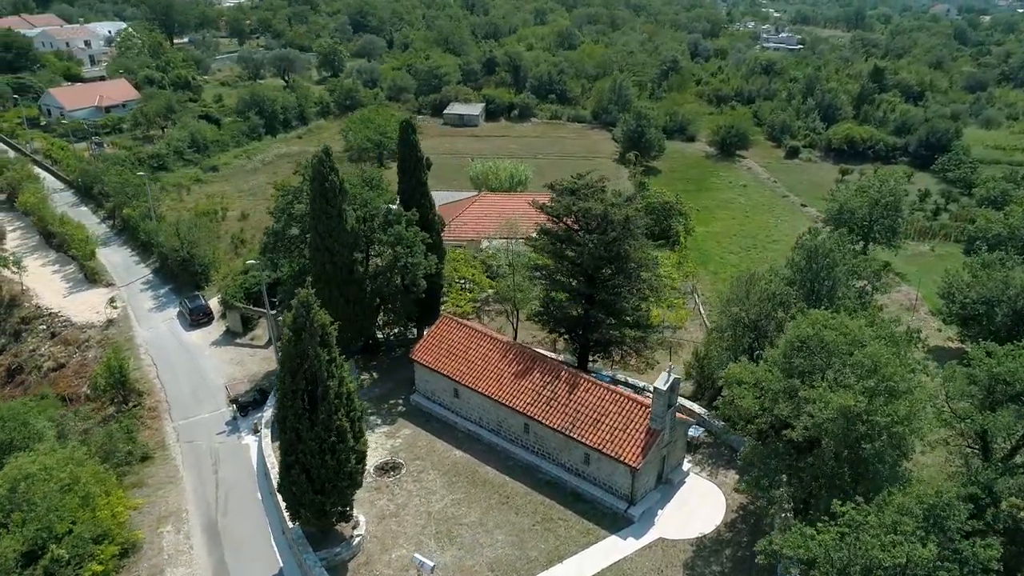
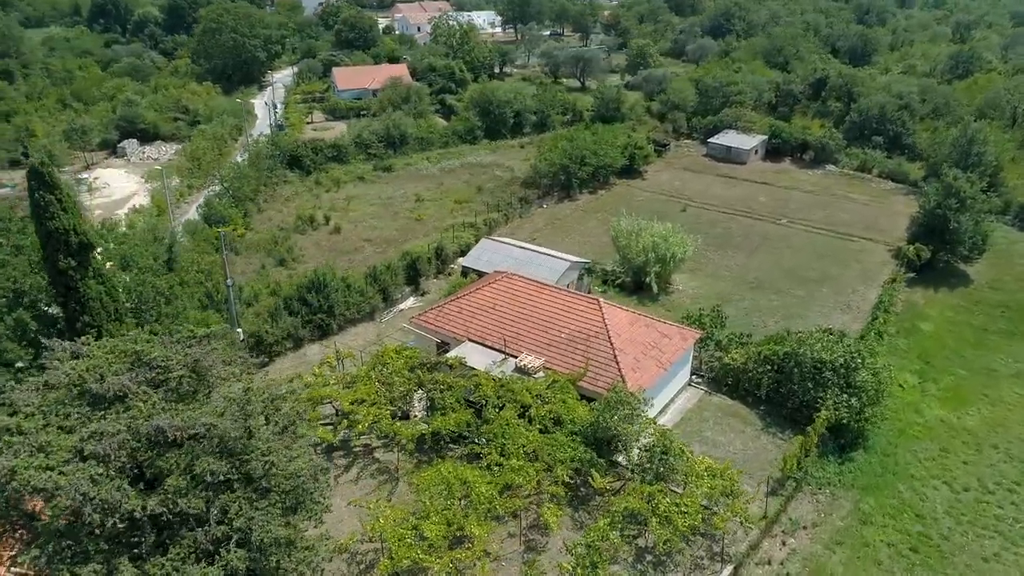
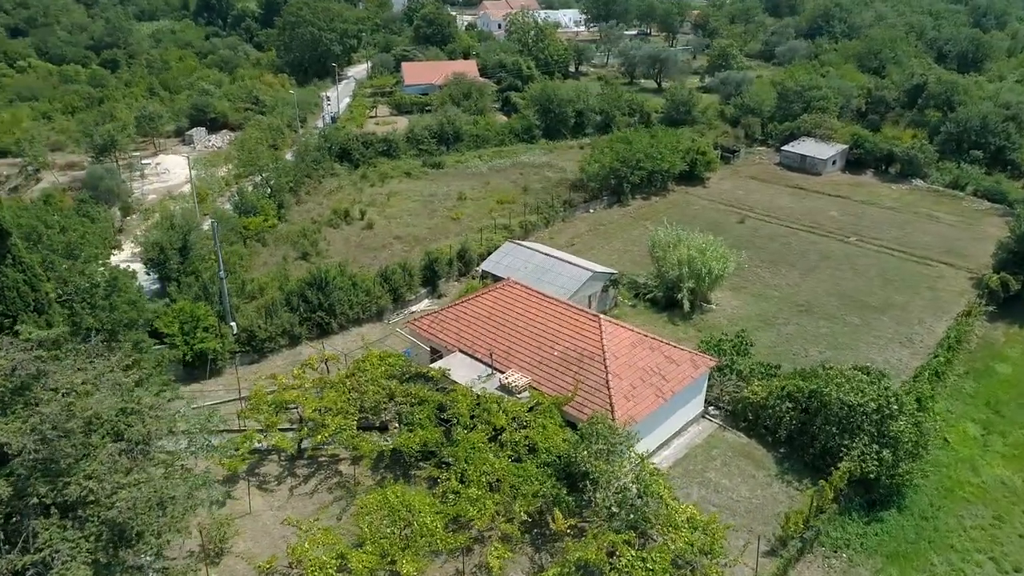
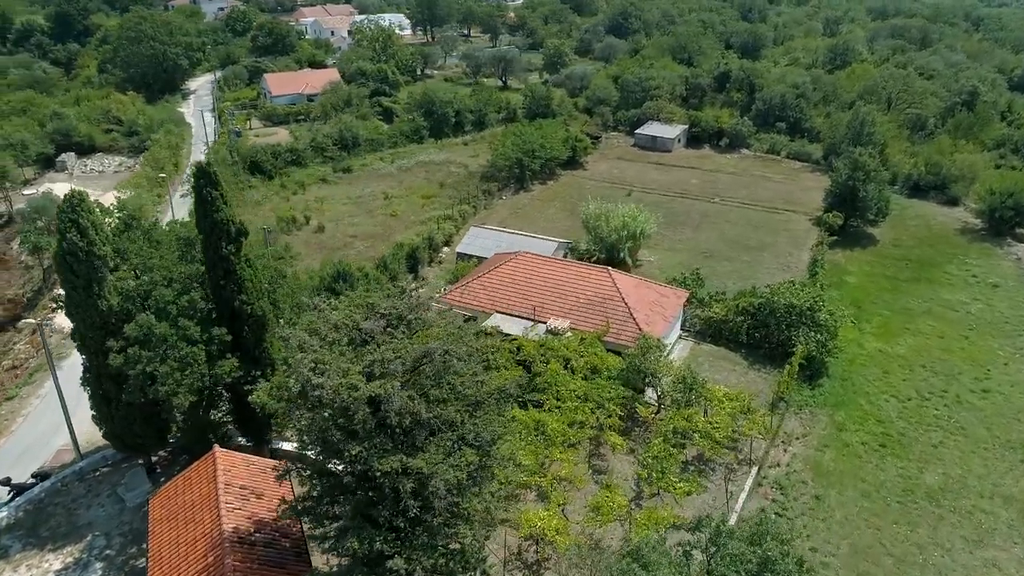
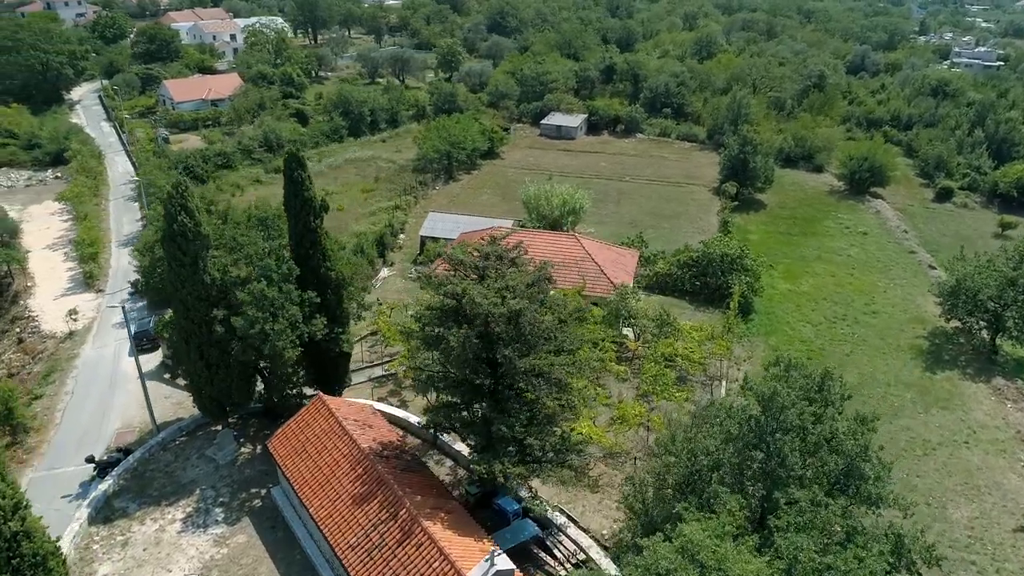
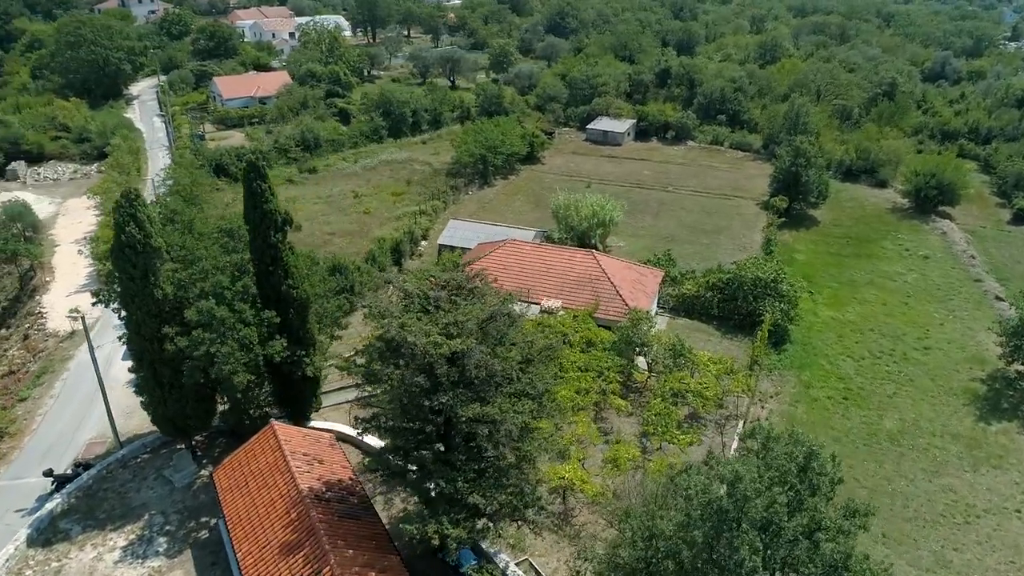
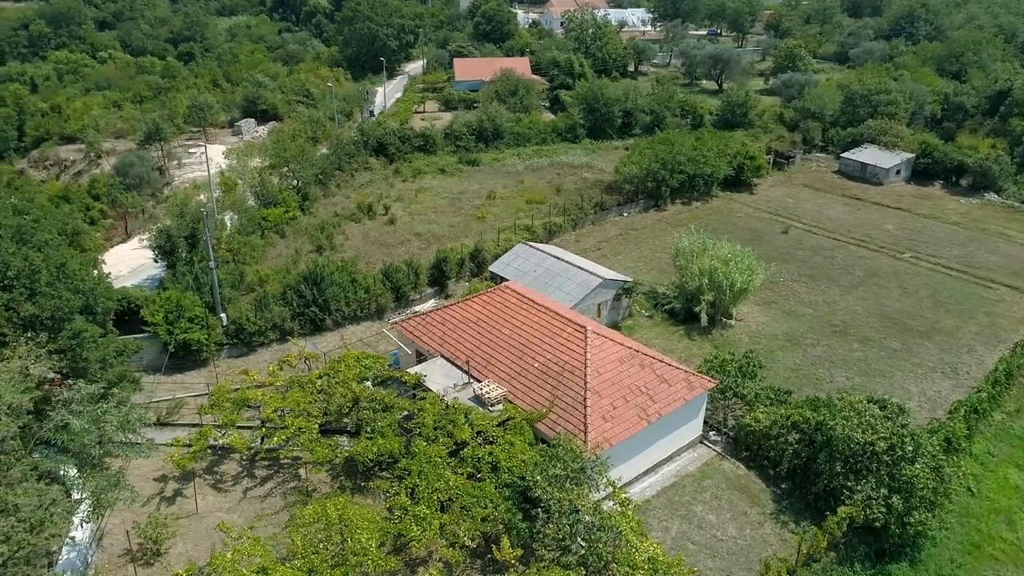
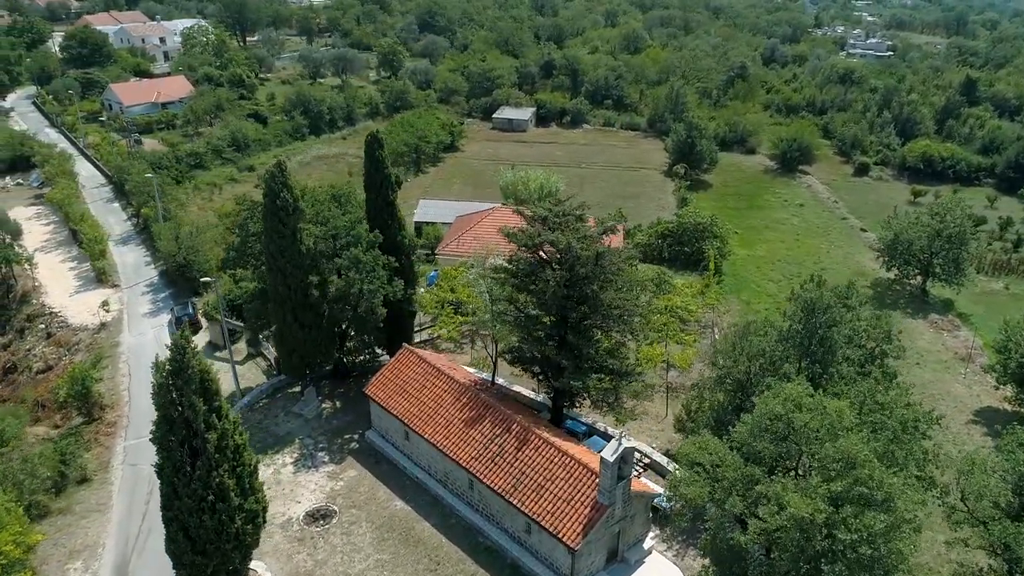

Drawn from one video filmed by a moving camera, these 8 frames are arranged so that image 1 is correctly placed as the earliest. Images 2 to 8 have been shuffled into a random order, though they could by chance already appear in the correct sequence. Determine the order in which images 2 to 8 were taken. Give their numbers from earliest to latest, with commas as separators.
8, 5, 6, 4, 2, 3, 7
